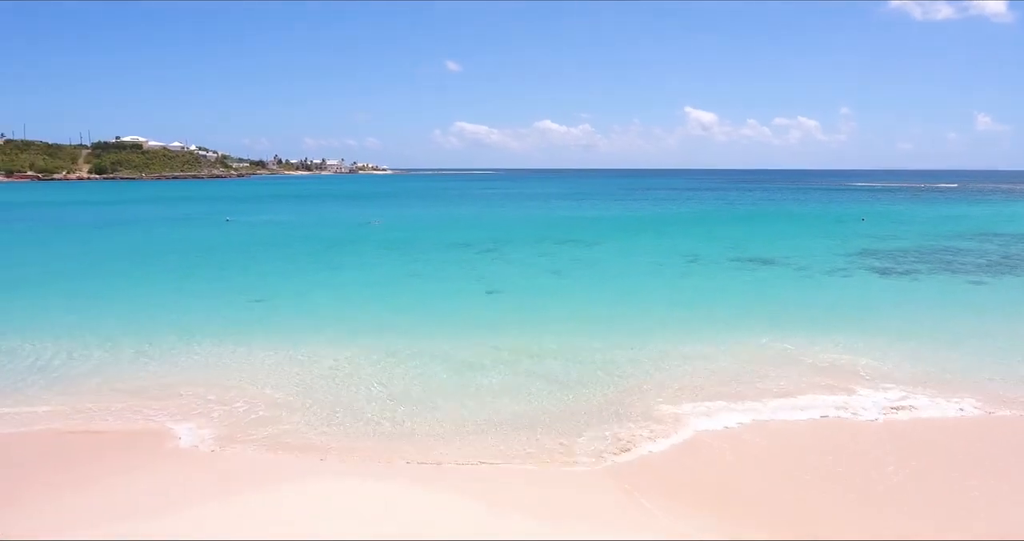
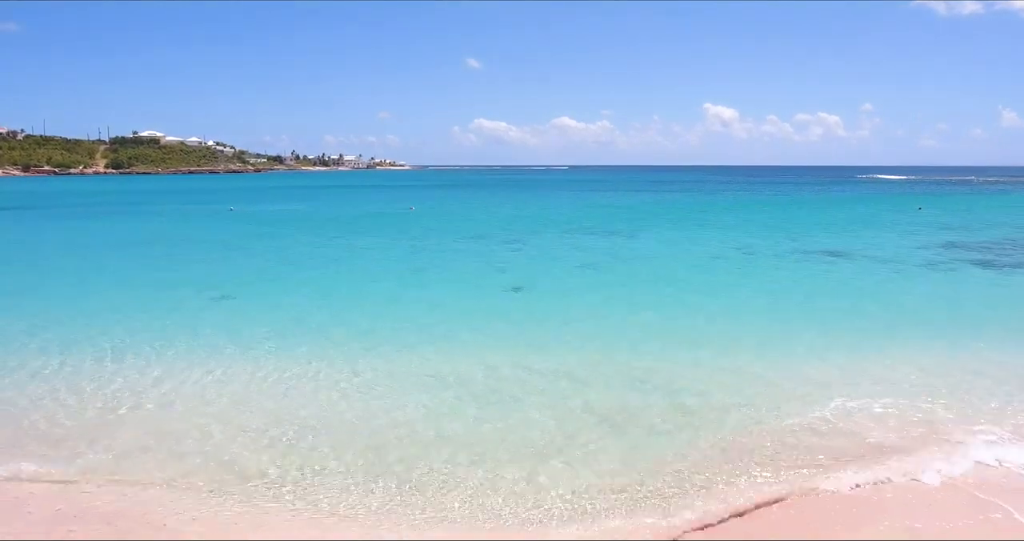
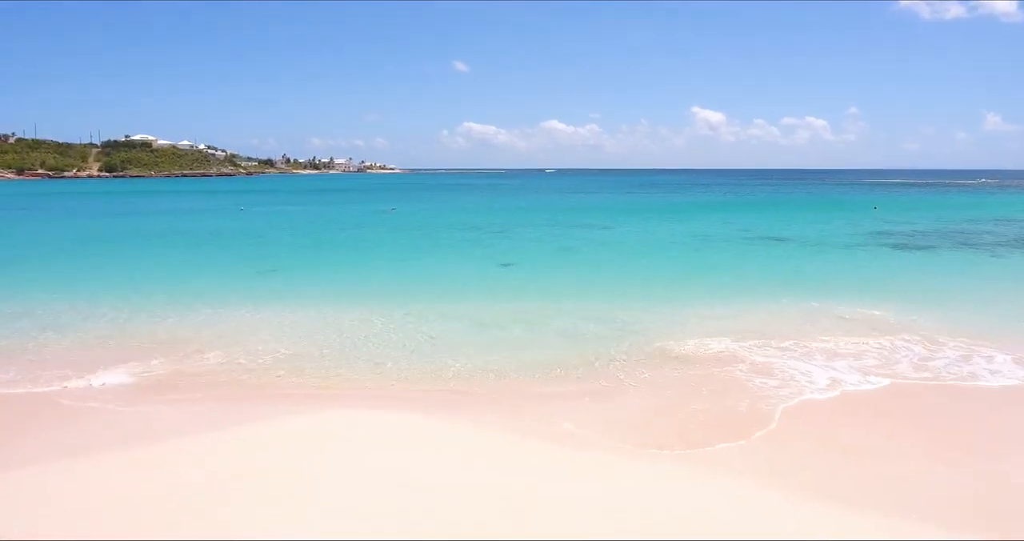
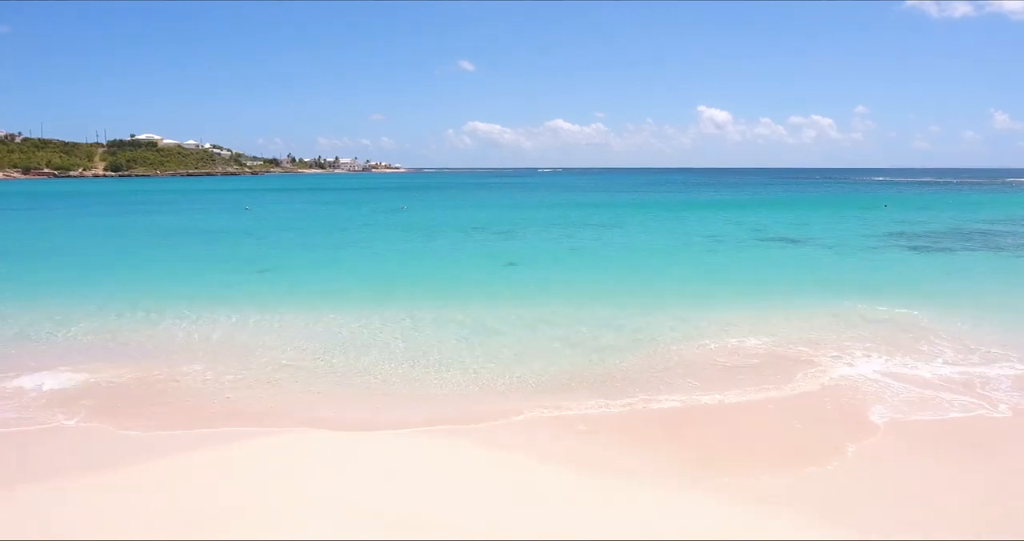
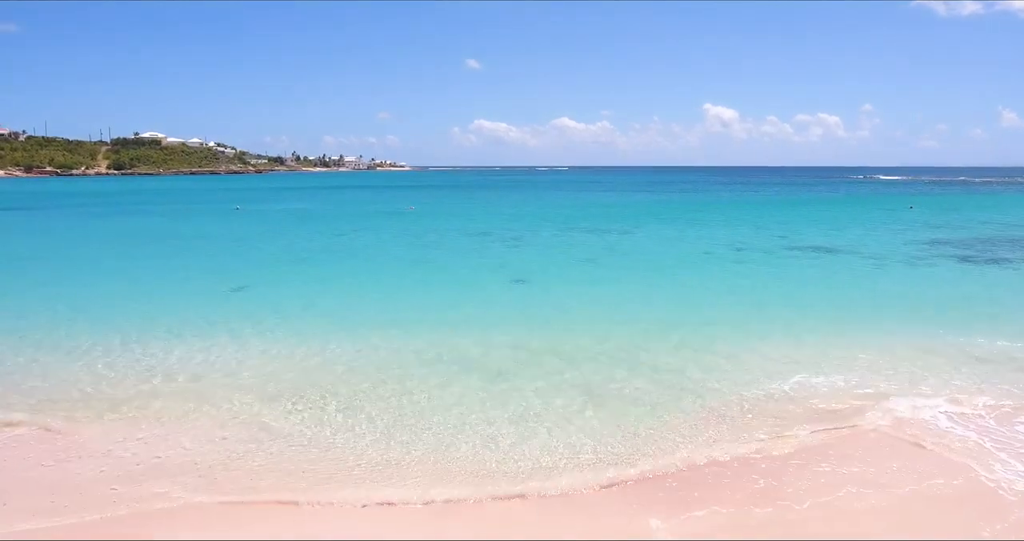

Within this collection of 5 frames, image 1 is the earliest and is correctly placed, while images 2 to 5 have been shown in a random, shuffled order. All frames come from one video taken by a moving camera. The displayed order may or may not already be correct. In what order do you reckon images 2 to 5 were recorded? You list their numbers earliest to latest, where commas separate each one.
3, 4, 5, 2
